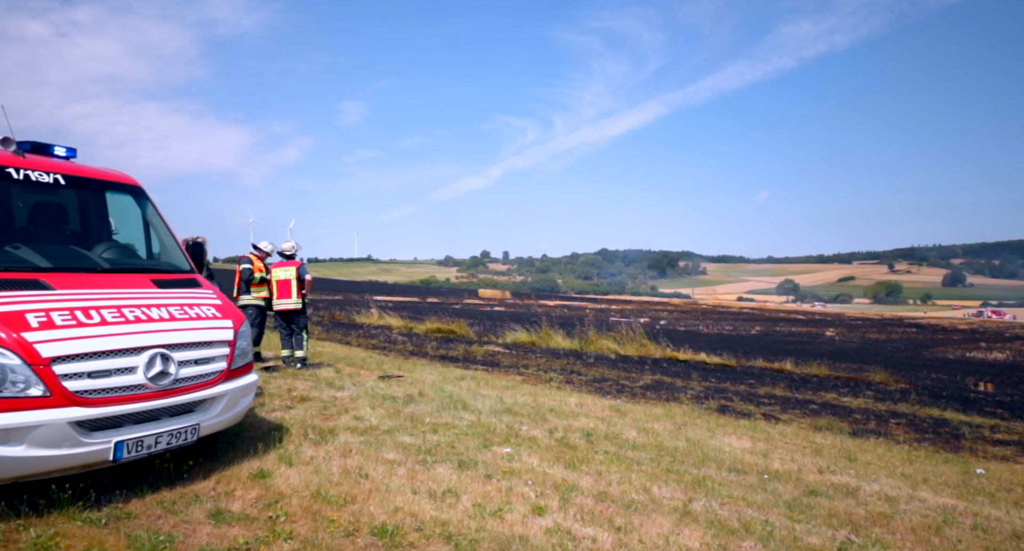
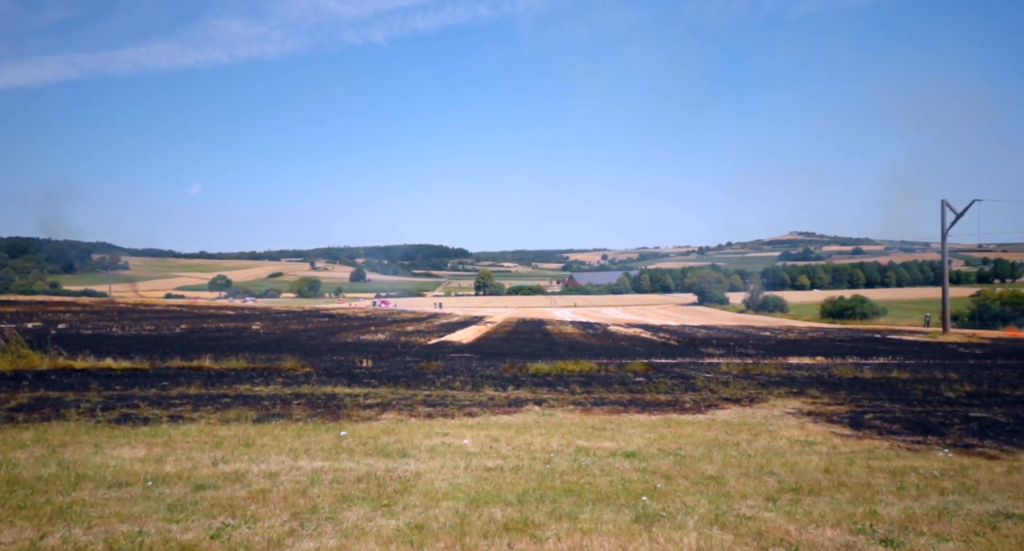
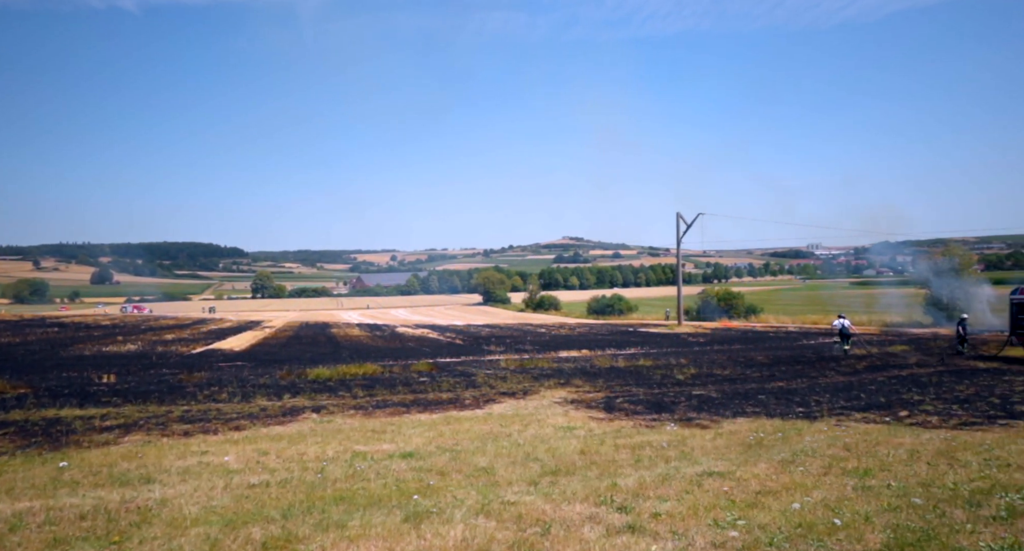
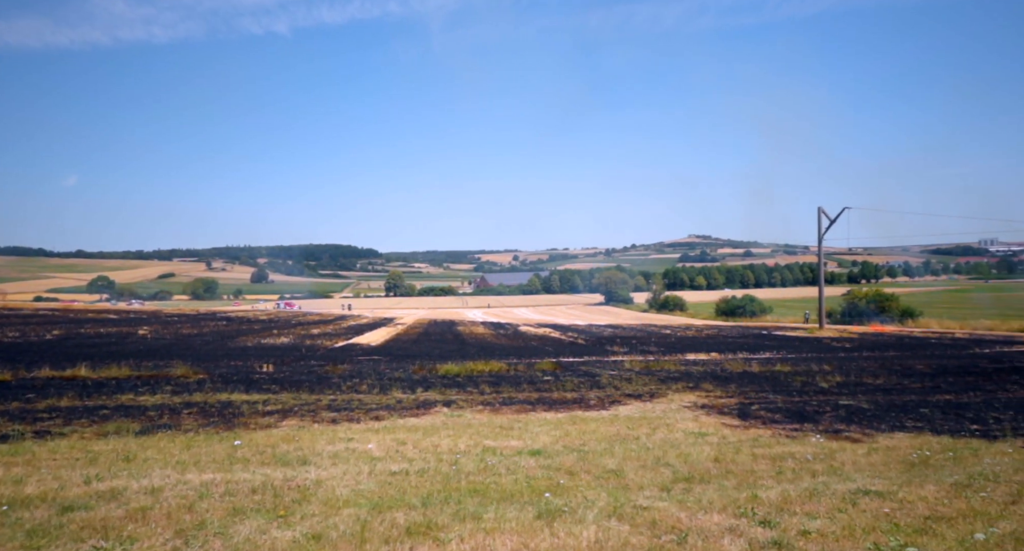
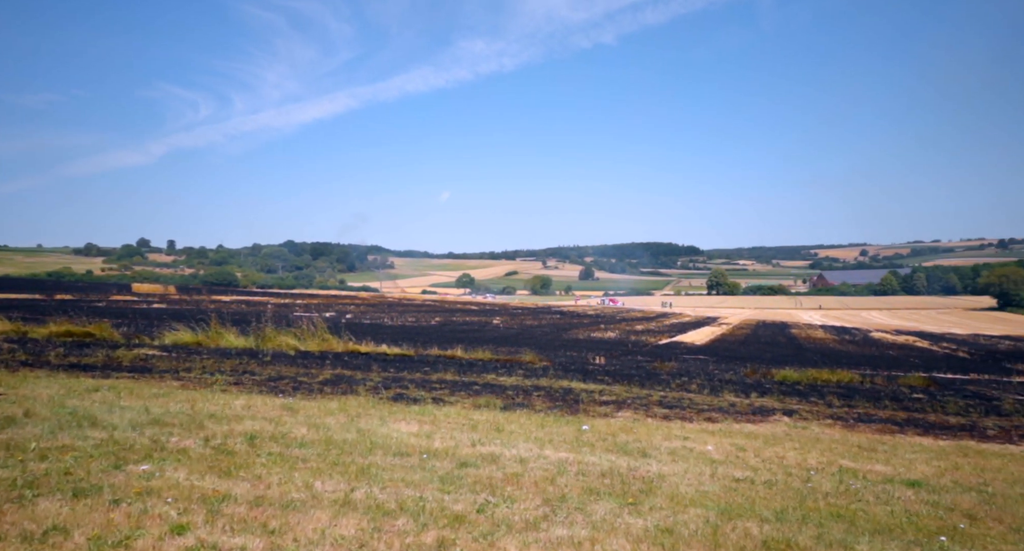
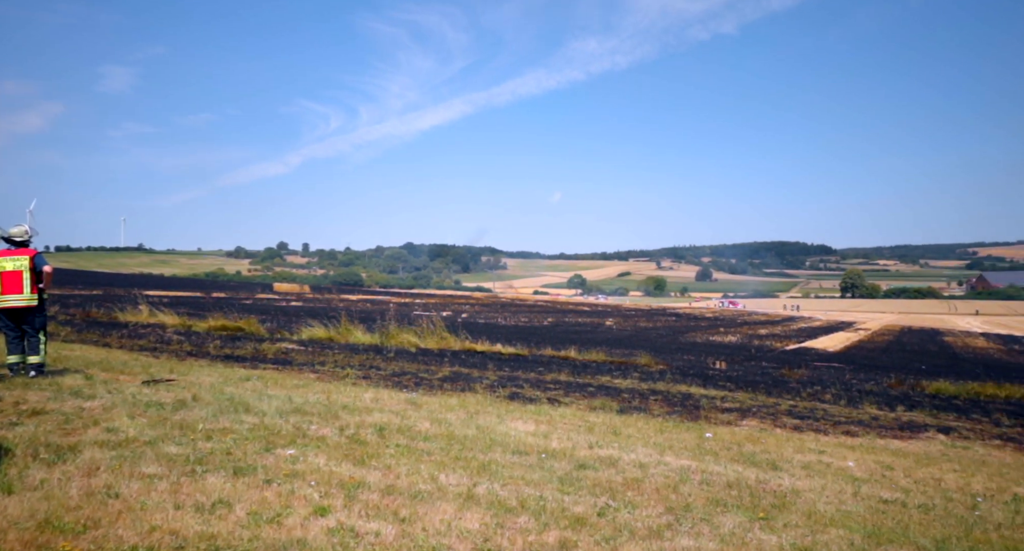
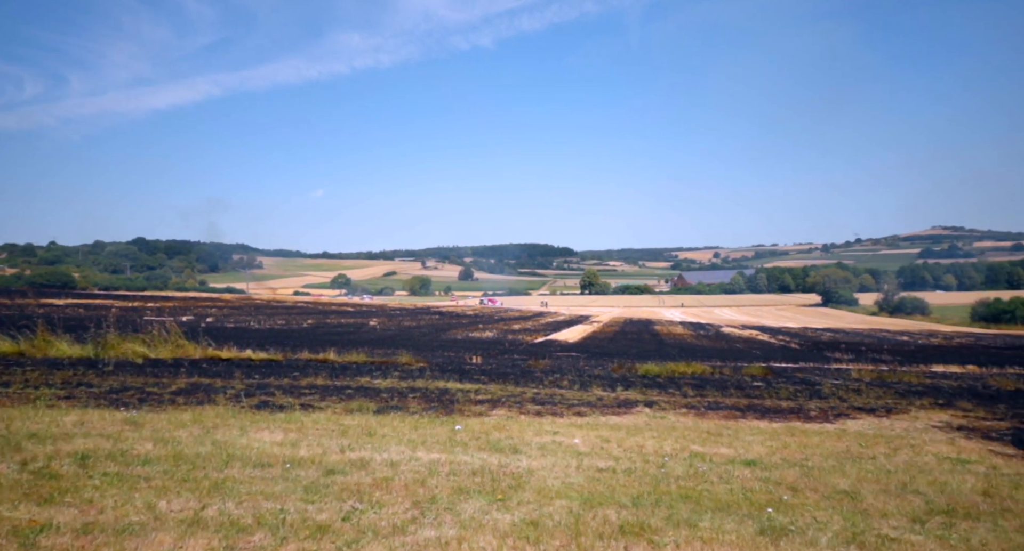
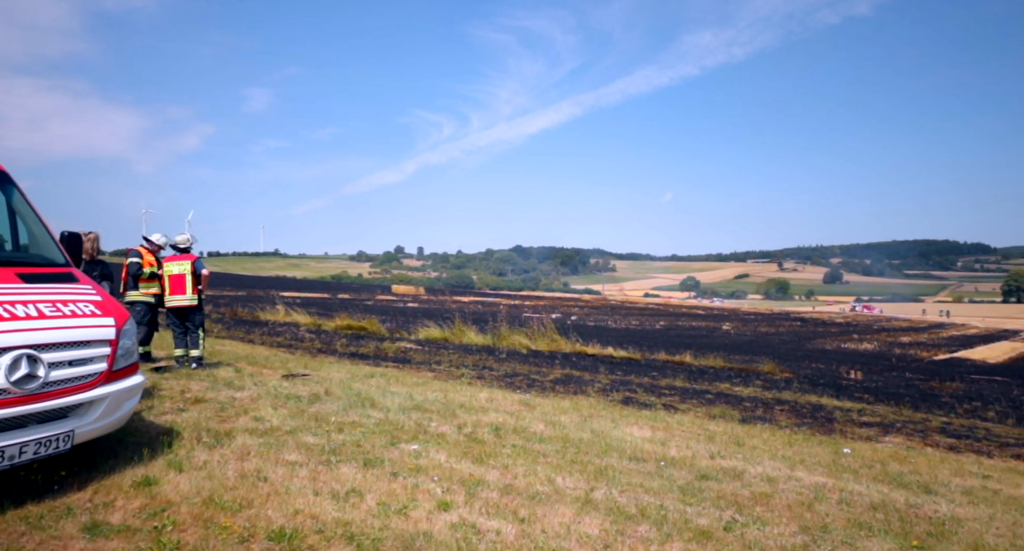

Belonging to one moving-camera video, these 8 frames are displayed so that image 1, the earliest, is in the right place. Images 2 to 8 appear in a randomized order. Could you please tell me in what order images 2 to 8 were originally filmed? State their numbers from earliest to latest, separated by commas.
8, 6, 5, 7, 2, 4, 3
